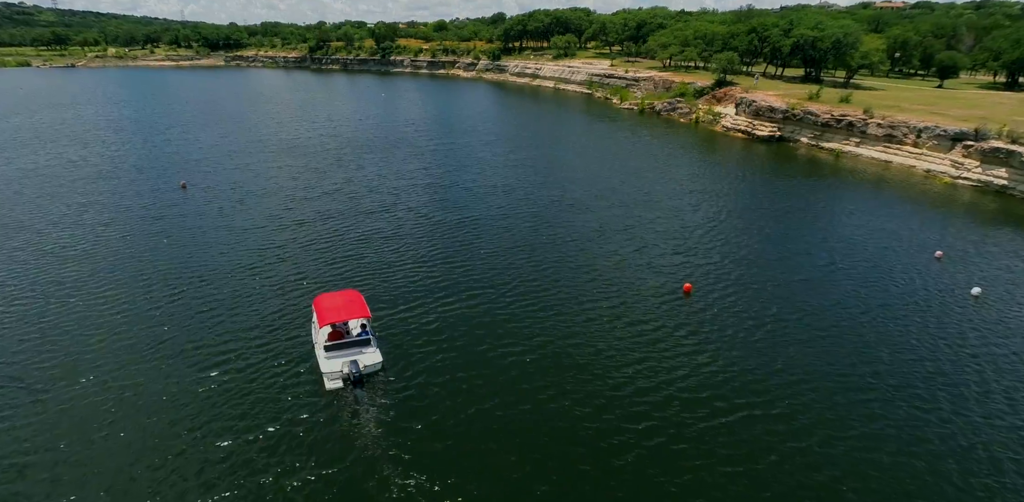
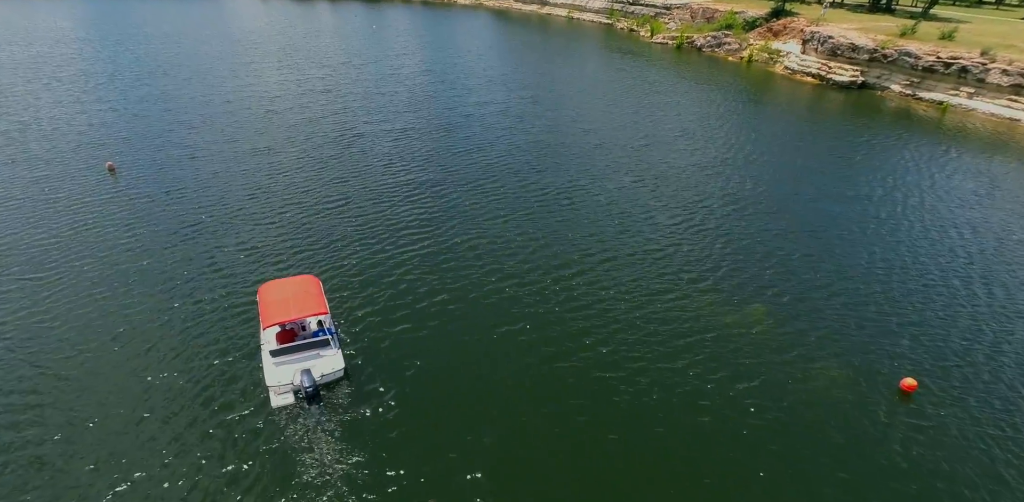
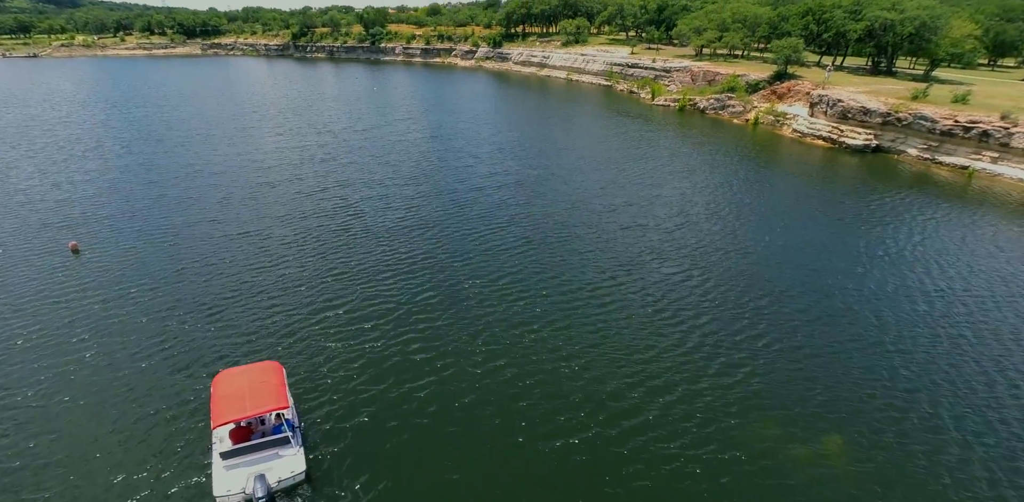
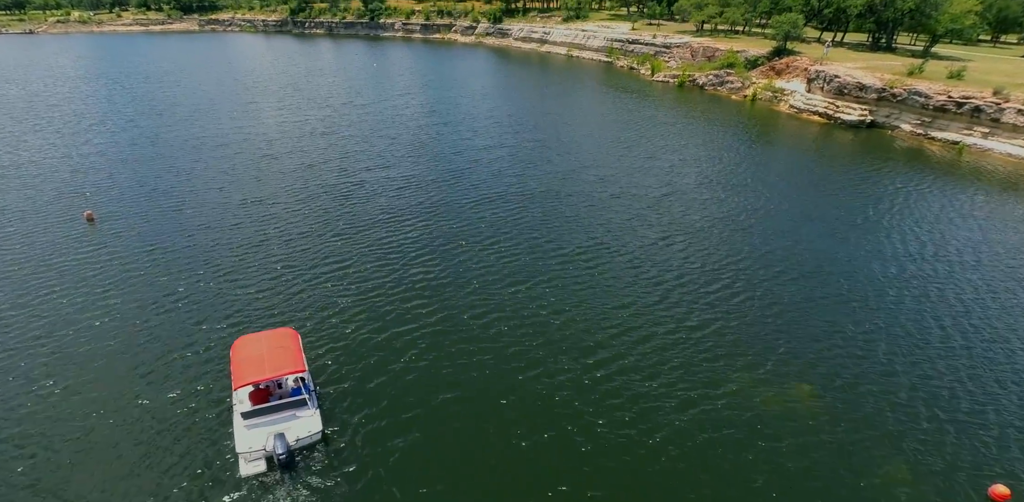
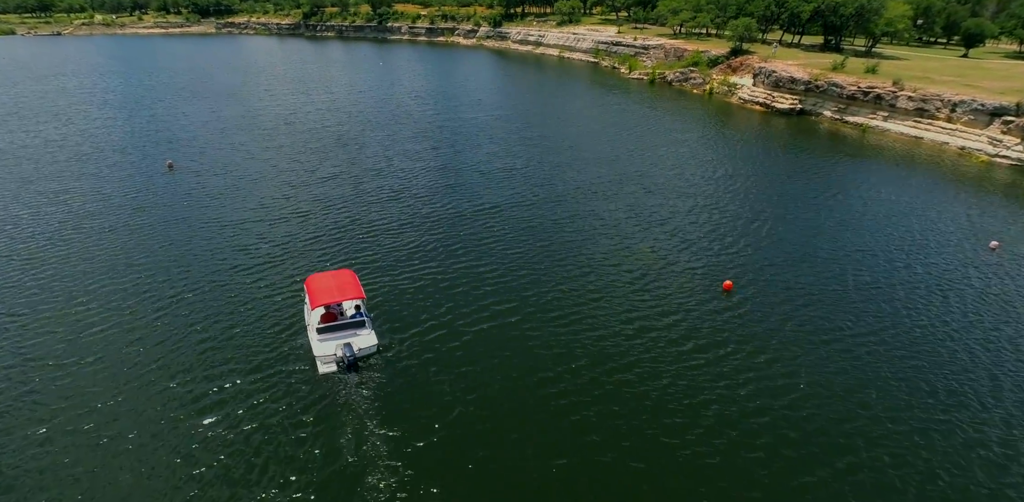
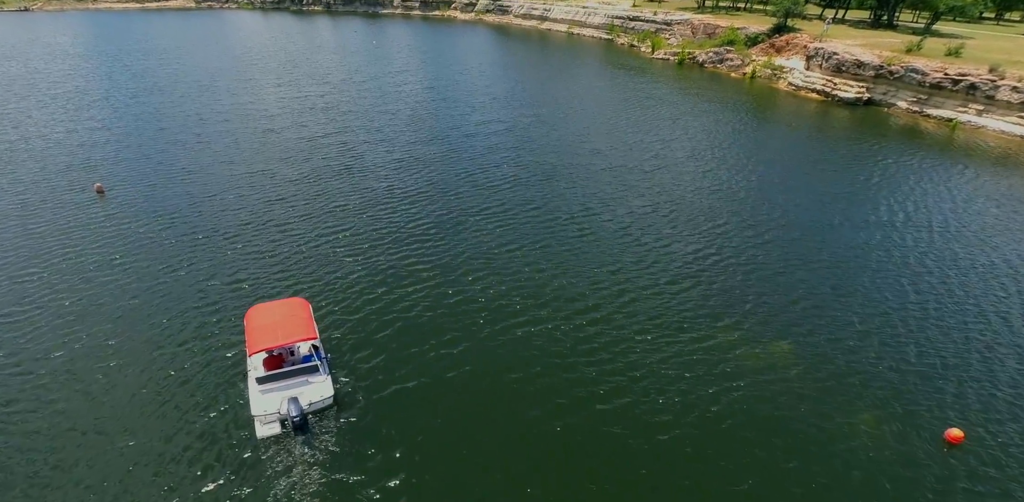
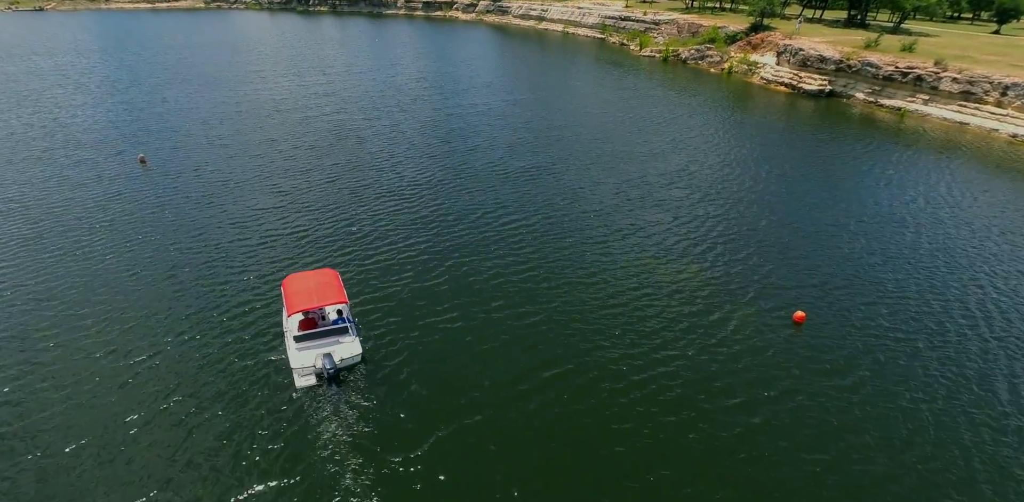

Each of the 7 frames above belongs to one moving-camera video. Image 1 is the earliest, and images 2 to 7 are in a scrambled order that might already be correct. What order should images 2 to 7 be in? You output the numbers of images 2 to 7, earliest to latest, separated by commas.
5, 7, 2, 6, 4, 3
